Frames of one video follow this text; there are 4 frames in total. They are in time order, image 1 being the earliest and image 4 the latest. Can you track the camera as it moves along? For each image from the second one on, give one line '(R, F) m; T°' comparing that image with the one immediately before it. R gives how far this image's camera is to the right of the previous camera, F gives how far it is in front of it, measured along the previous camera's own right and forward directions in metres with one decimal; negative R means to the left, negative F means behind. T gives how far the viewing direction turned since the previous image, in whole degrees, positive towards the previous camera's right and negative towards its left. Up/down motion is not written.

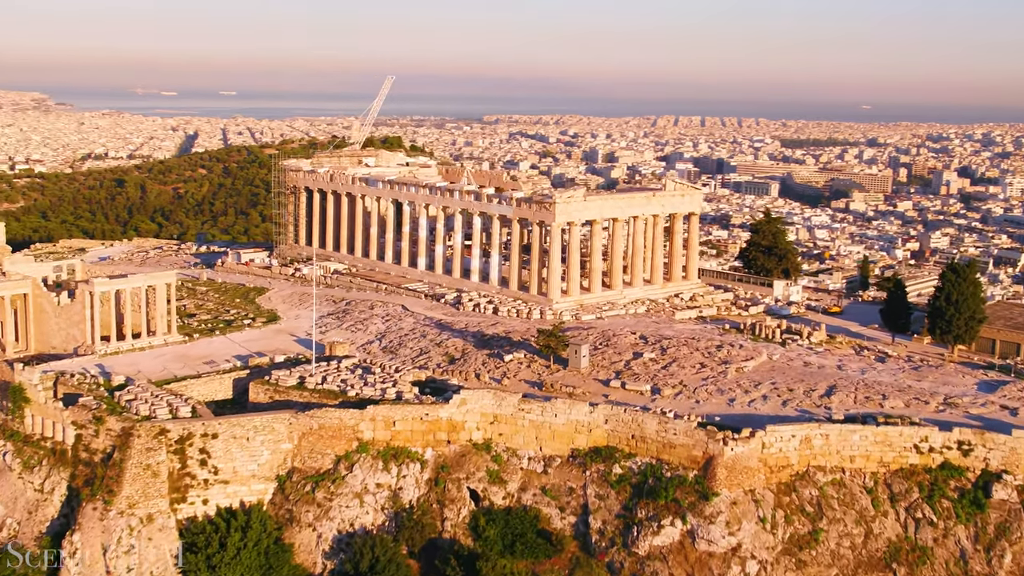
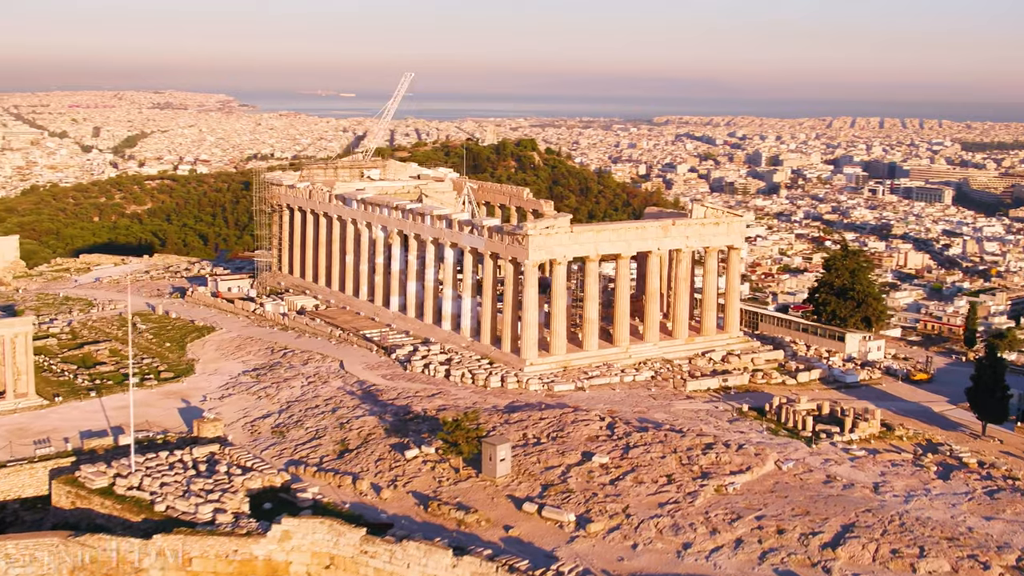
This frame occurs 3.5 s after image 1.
(+5.5, +10.1) m; -8°
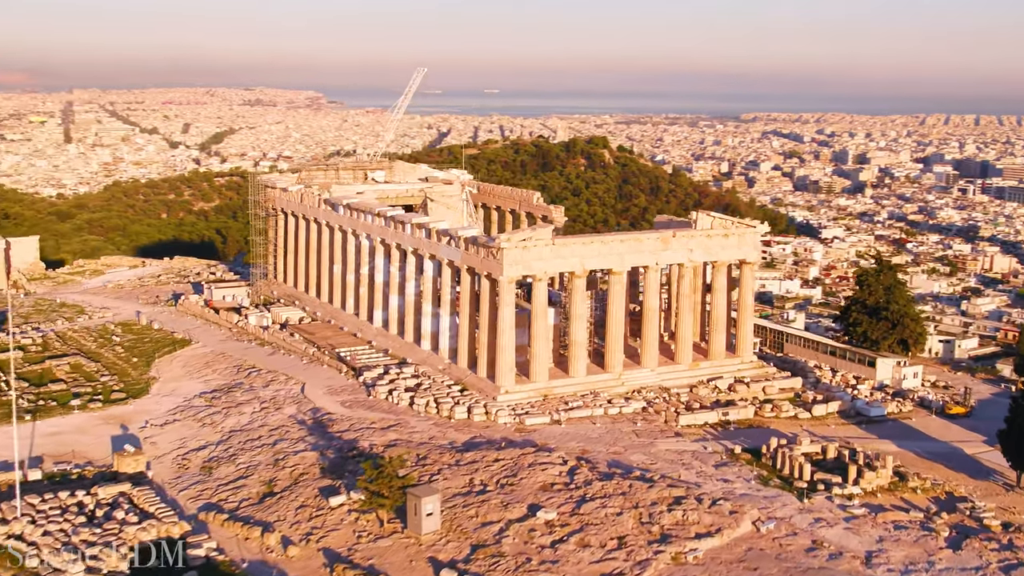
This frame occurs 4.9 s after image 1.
(+2.6, +3.5) m; -4°
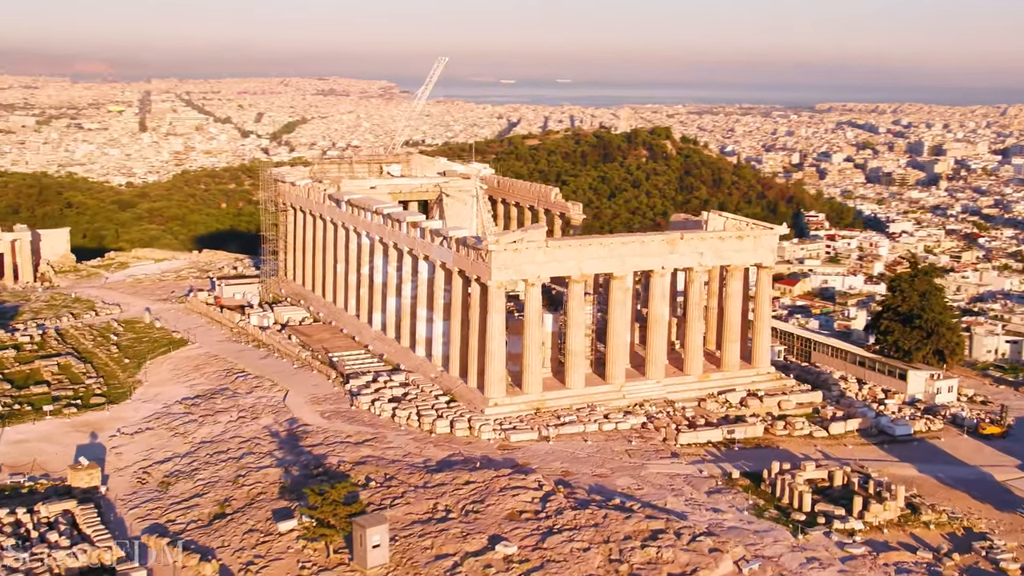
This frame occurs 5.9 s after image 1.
(+1.8, +2.0) m; -3°
